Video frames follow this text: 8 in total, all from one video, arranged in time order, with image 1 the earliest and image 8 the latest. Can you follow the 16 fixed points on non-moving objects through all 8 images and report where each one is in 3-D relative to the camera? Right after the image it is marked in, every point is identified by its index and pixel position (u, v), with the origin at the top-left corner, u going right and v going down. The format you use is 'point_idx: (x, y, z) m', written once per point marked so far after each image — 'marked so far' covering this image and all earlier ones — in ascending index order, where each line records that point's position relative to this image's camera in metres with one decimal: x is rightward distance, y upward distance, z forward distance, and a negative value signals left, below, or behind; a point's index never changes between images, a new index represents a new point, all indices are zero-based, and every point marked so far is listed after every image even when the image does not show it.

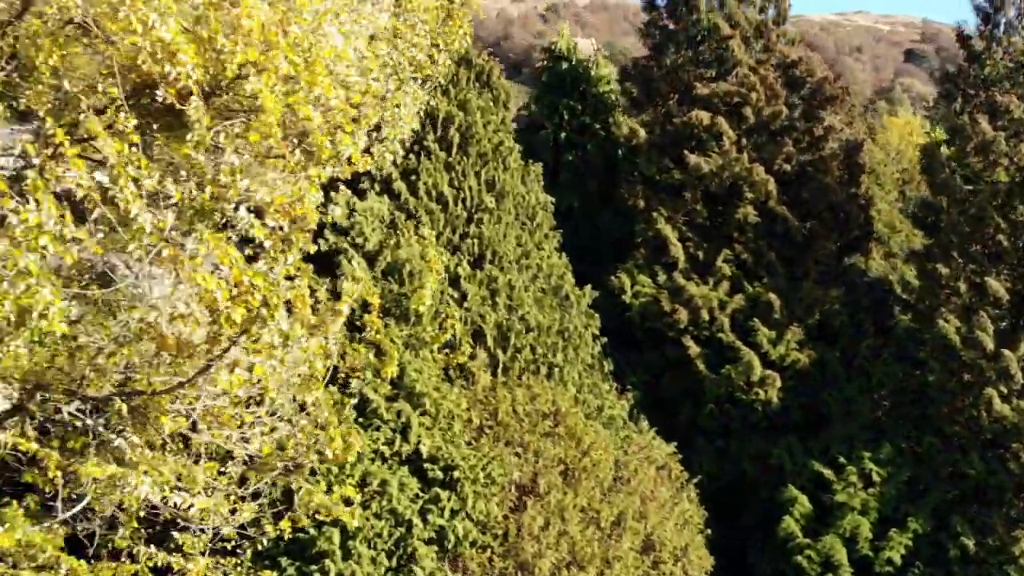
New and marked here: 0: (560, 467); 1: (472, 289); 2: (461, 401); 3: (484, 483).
0: (+0.4, -1.5, +8.8) m
1: (-0.4, 0.0, +9.3) m
2: (-0.5, -0.9, +8.5) m
3: (-0.2, -1.5, +8.2) m
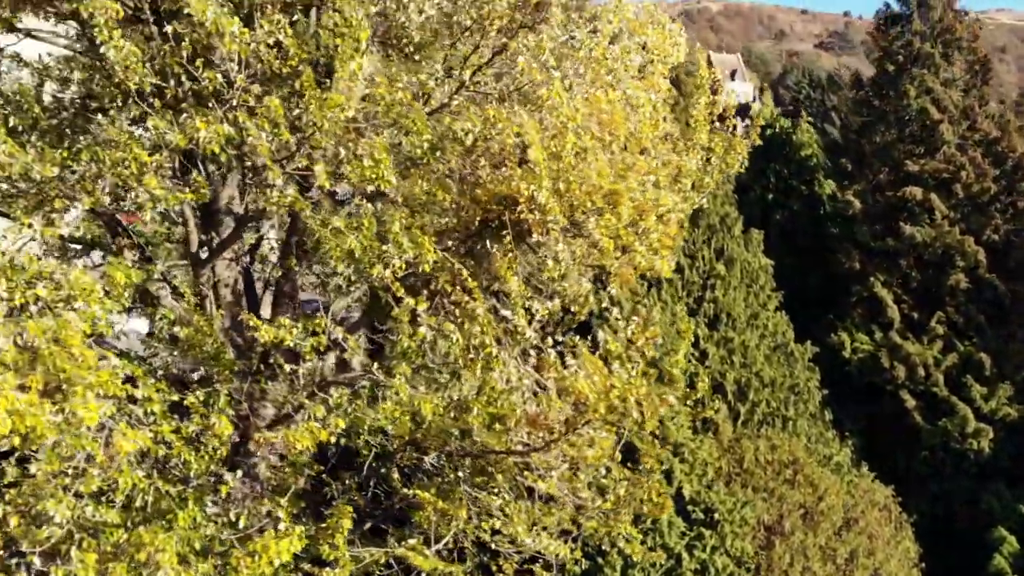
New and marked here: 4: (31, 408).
0: (+2.8, -2.2, +10.2) m
1: (+2.1, -0.6, +10.7) m
2: (+2.0, -1.6, +10.0) m
3: (+2.1, -2.2, +9.7) m
4: (-2.7, -0.7, +5.9) m
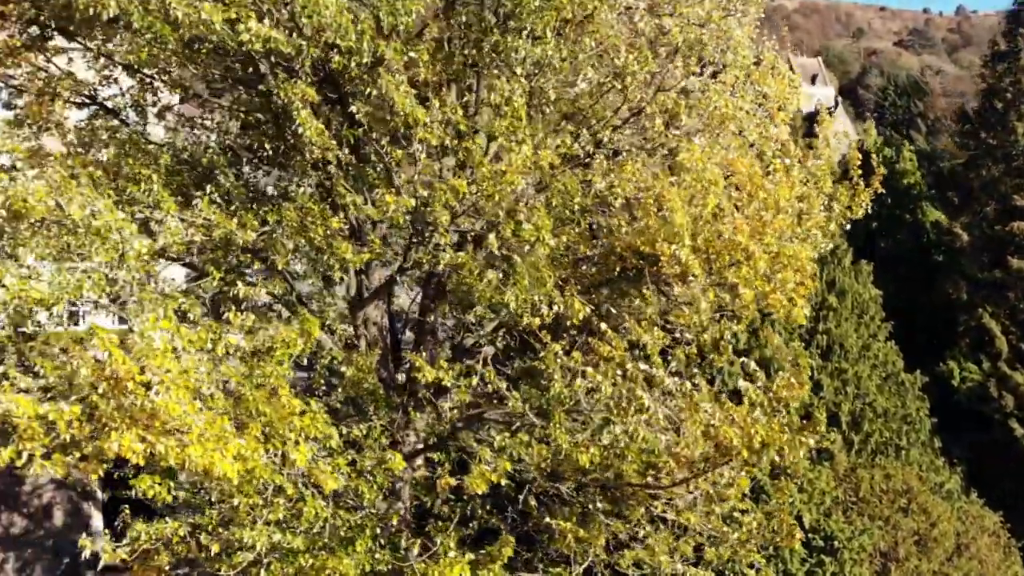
0: (+4.1, -2.6, +10.6) m
1: (+3.4, -1.0, +11.2) m
2: (+3.2, -2.0, +10.5) m
3: (+3.4, -2.6, +10.1) m
4: (-1.7, -1.1, +6.7) m
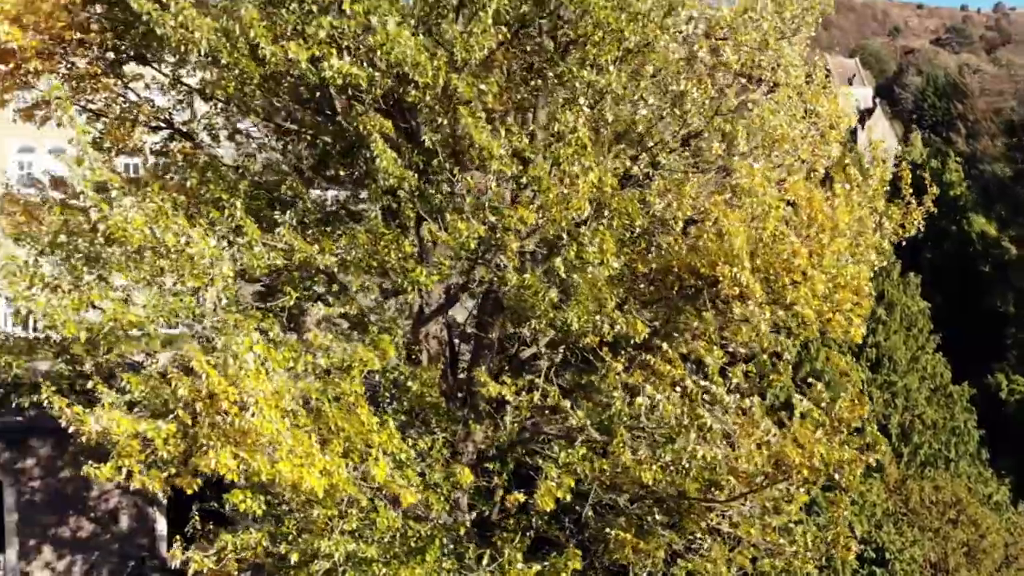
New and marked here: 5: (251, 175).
0: (+4.7, -2.7, +10.8) m
1: (+4.0, -1.2, +11.4) m
2: (+3.8, -2.1, +10.7) m
3: (+4.0, -2.7, +10.3) m
4: (-1.2, -1.2, +7.1) m
5: (-2.3, +1.0, +9.1) m
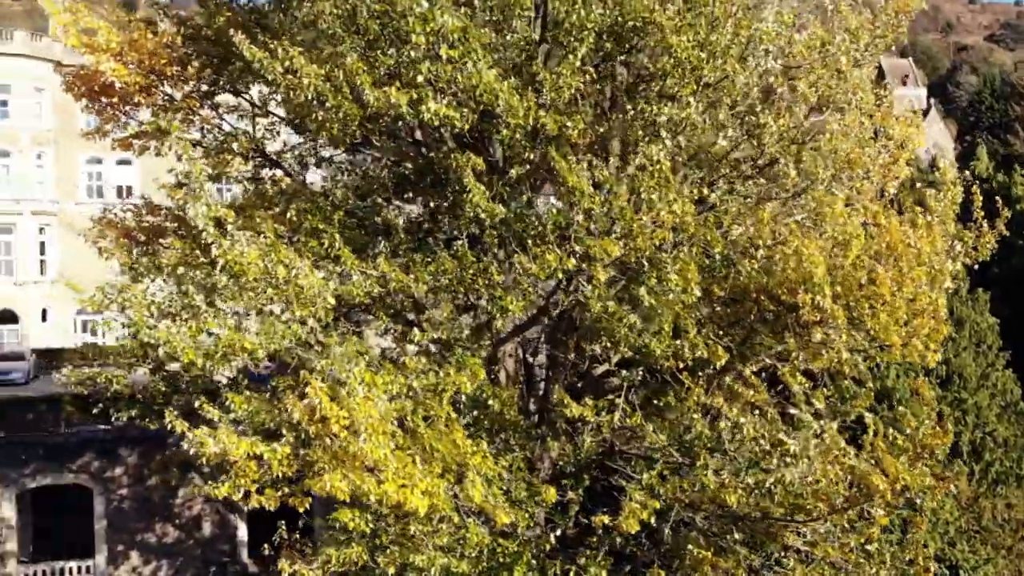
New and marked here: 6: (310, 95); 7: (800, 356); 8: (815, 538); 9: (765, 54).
0: (+5.5, -2.9, +10.9) m
1: (+4.8, -1.4, +11.5) m
2: (+4.6, -2.3, +10.9) m
3: (+4.8, -2.9, +10.5) m
4: (-0.6, -1.5, +7.4) m
5: (-1.5, +0.8, +9.4) m
6: (-1.5, +1.5, +7.8) m
7: (+2.5, -0.6, +8.9) m
8: (+2.7, -2.2, +9.1) m
9: (+2.1, +2.0, +8.6) m
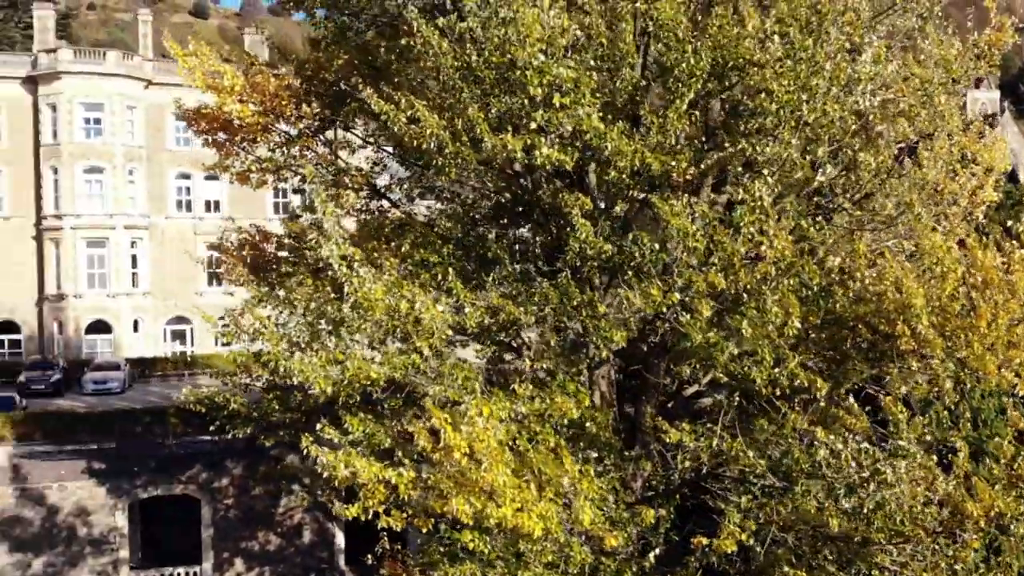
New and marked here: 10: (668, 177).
0: (+6.5, -3.2, +11.0) m
1: (+5.9, -1.6, +11.7) m
2: (+5.6, -2.6, +11.0) m
3: (+5.8, -3.2, +10.7) m
4: (+0.3, -1.7, +7.9) m
5: (-0.6, +0.5, +10.0) m
6: (-0.6, +1.2, +8.4) m
7: (+3.4, -0.9, +9.2) m
8: (+3.6, -2.5, +9.4) m
9: (+3.0, +1.7, +8.9) m
10: (+1.3, +0.9, +8.9) m
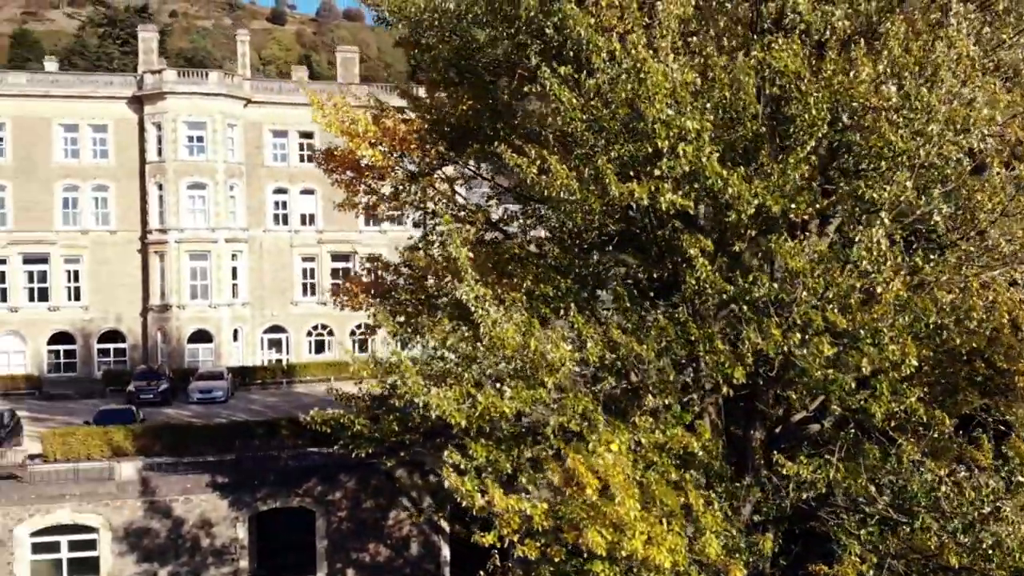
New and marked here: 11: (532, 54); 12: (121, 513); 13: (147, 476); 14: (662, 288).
0: (+7.8, -3.5, +11.0) m
1: (+7.2, -2.0, +11.7) m
2: (+6.9, -2.9, +11.1) m
3: (+6.9, -3.5, +10.7) m
4: (+1.3, -2.1, +8.3) m
5: (+0.6, +0.2, +10.4) m
6: (+0.4, +0.8, +8.8) m
7: (+4.5, -1.2, +9.4) m
8: (+4.7, -2.8, +9.6) m
9: (+4.1, +1.4, +9.1) m
10: (+2.4, +0.6, +9.2) m
11: (+0.2, +2.2, +9.6) m
12: (-5.6, -3.3, +14.9) m
13: (-5.3, -2.7, +14.9) m
14: (+1.5, 0.0, +10.4) m
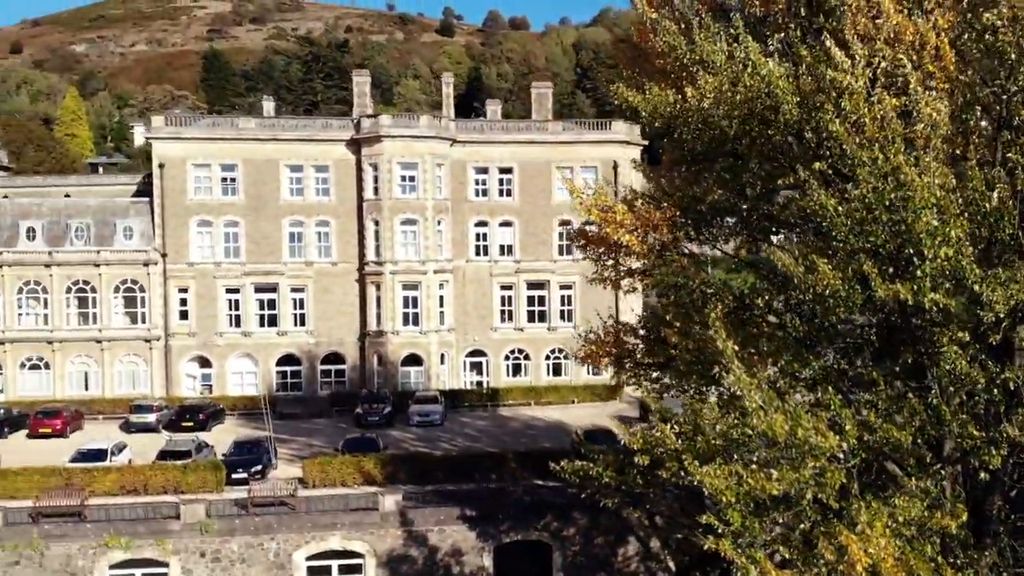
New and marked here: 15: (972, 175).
0: (+10.5, -4.4, +10.8) m
1: (+10.1, -2.8, +11.6) m
2: (+9.7, -3.8, +11.1) m
3: (+9.7, -4.4, +10.7) m
4: (+3.7, -2.9, +9.1) m
5: (+3.4, -0.7, +11.3) m
6: (+2.9, 0.0, +9.7) m
7: (+7.1, -2.0, +9.7) m
8: (+7.3, -3.7, +9.9) m
9: (+6.7, +0.5, +9.5) m
10: (+5.0, -0.2, +9.8) m
11: (+2.8, +1.3, +10.6) m
12: (-2.1, -4.1, +16.7) m
13: (-1.8, -3.5, +16.6) m
14: (+4.3, -0.9, +11.1) m
15: (+4.4, +1.1, +9.9) m
